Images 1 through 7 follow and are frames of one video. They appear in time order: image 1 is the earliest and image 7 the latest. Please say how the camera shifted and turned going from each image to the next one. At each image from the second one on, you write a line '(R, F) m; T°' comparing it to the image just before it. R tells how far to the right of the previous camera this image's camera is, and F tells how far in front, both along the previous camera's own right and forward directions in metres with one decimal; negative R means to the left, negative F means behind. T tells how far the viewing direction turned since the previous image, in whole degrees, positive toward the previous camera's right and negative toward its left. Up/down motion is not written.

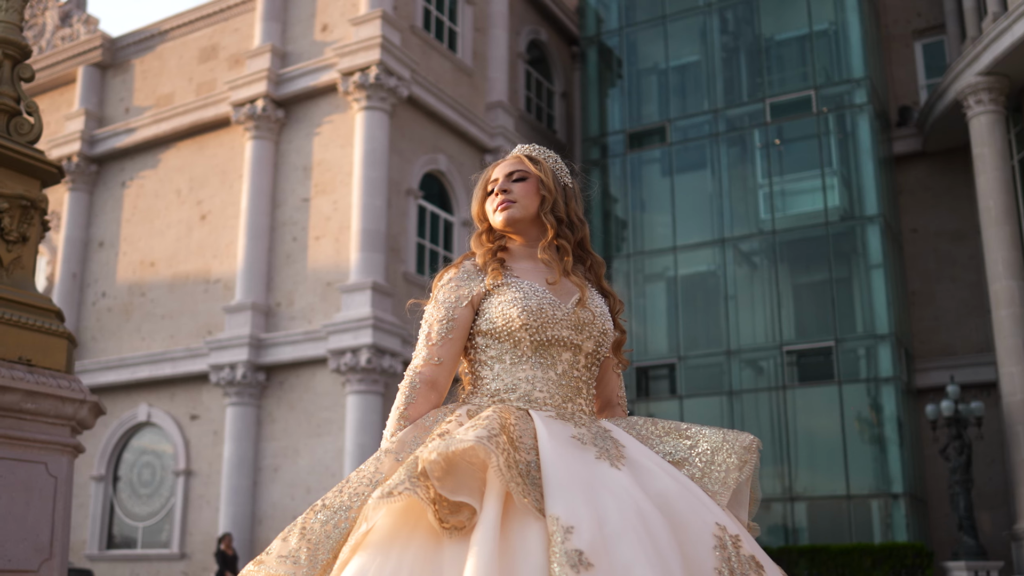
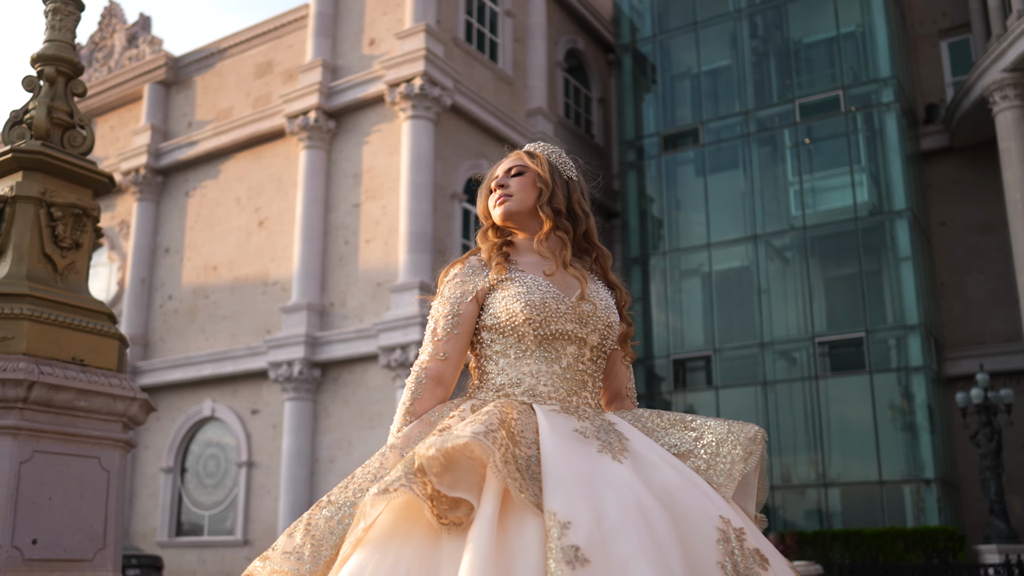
(+0.2, -0.3) m; -3°
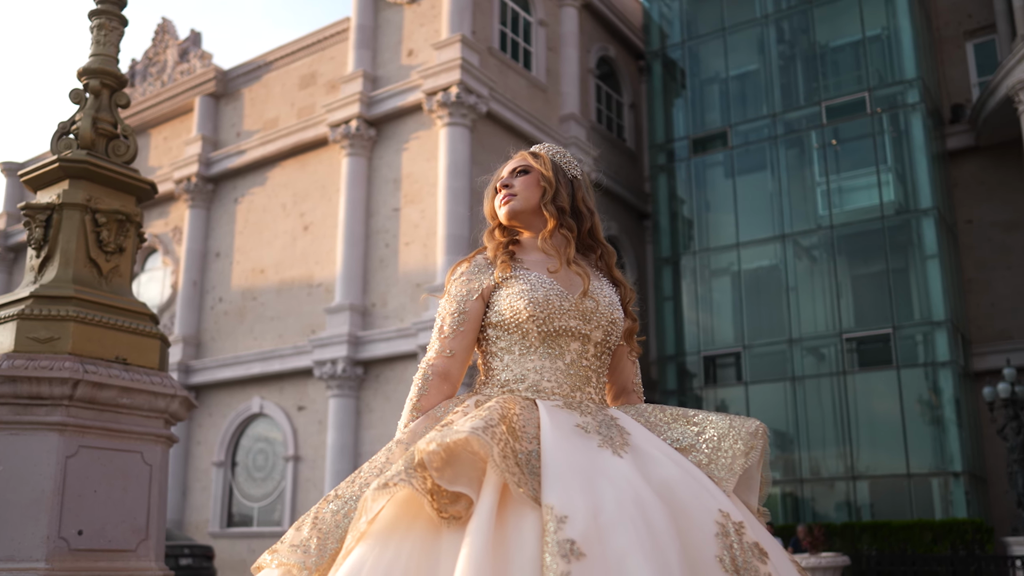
(+0.2, -0.2) m; -3°
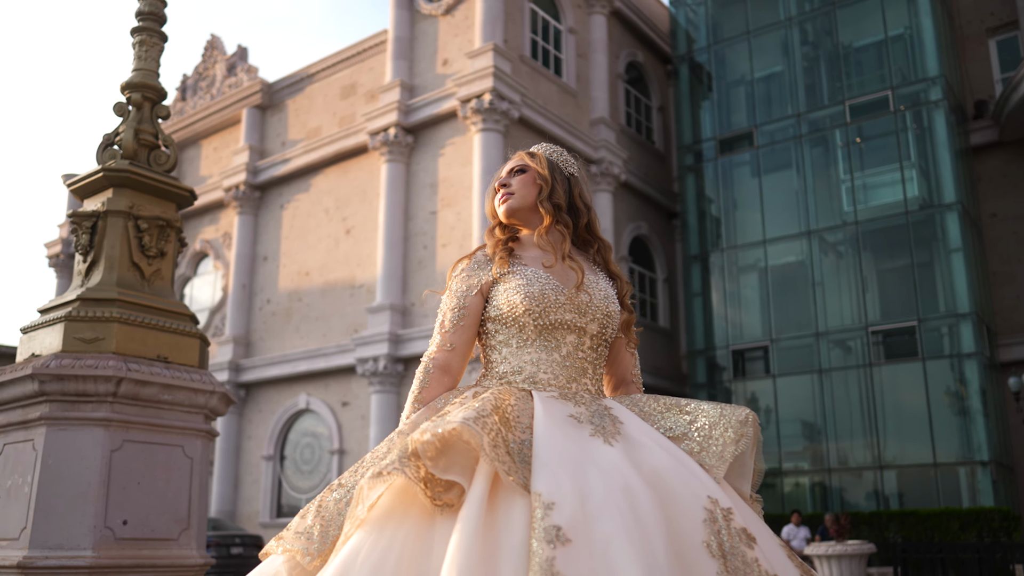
(+0.2, -0.2) m; -3°
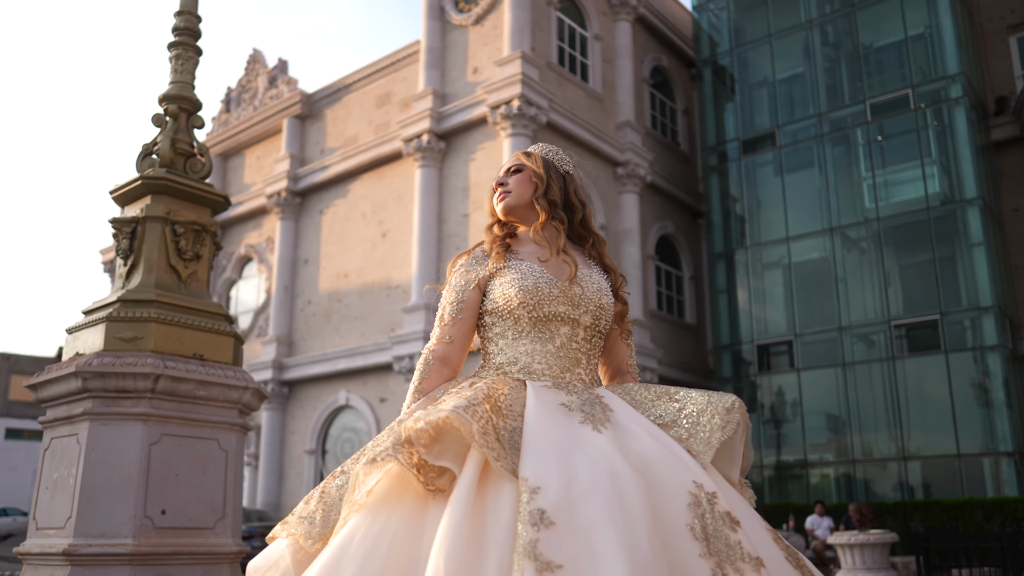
(+0.2, -0.2) m; -3°
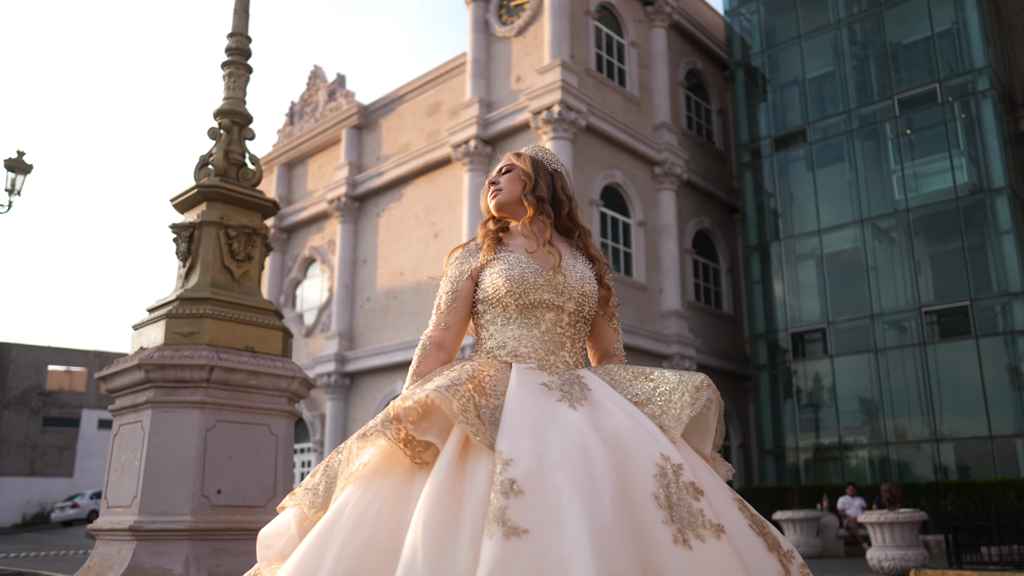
(+0.5, -0.4) m; -6°
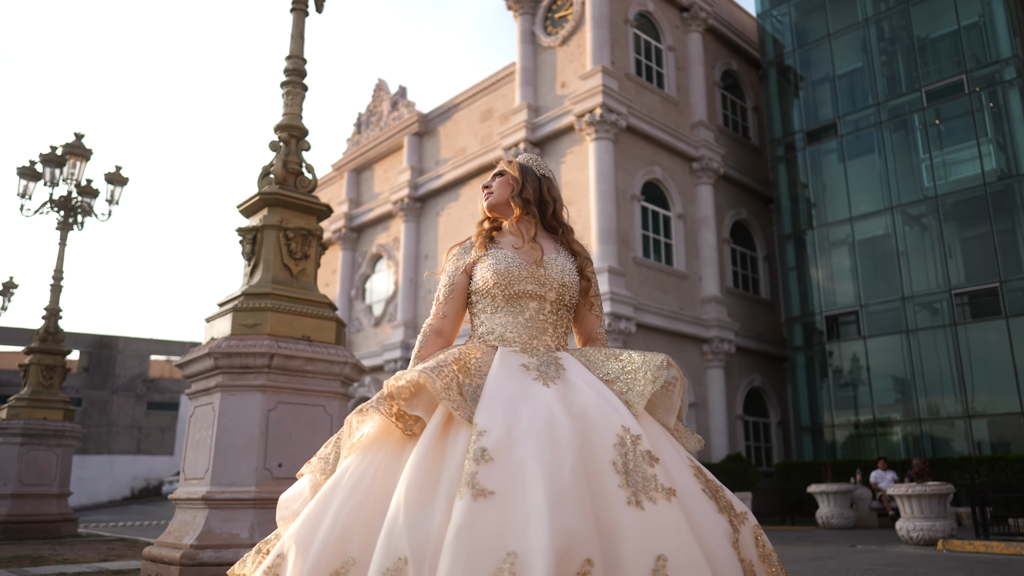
(+0.7, -0.5) m; -7°
